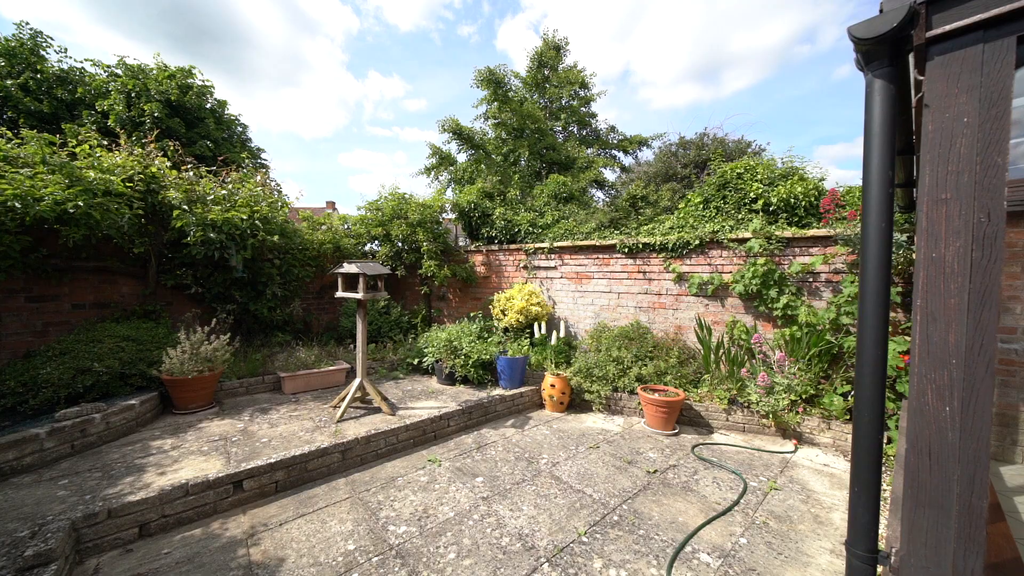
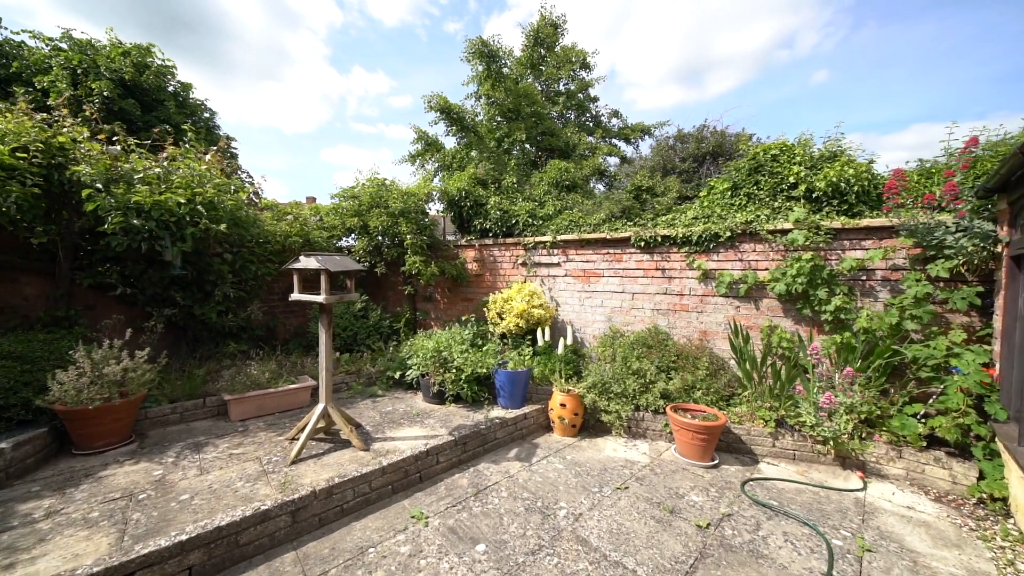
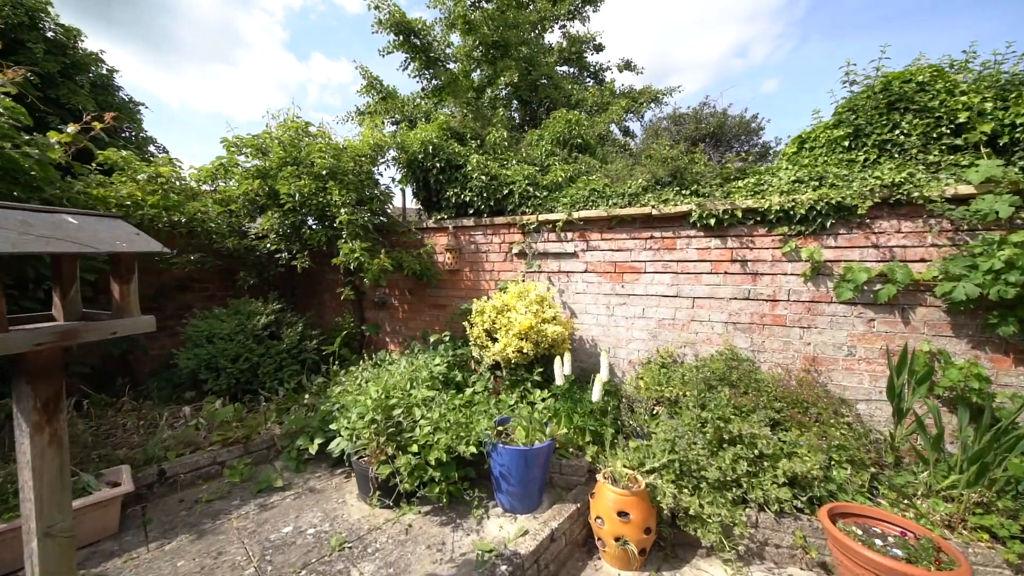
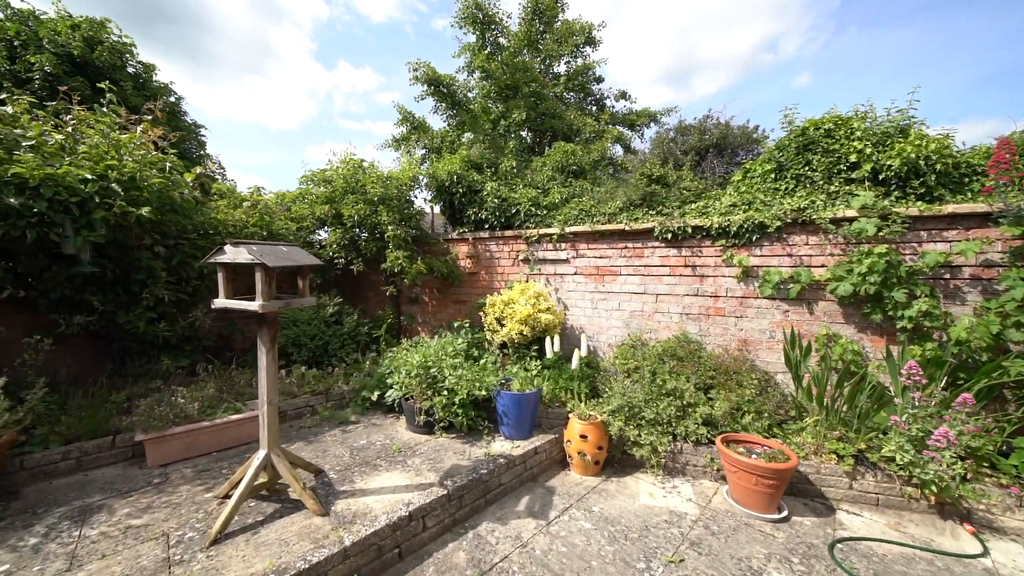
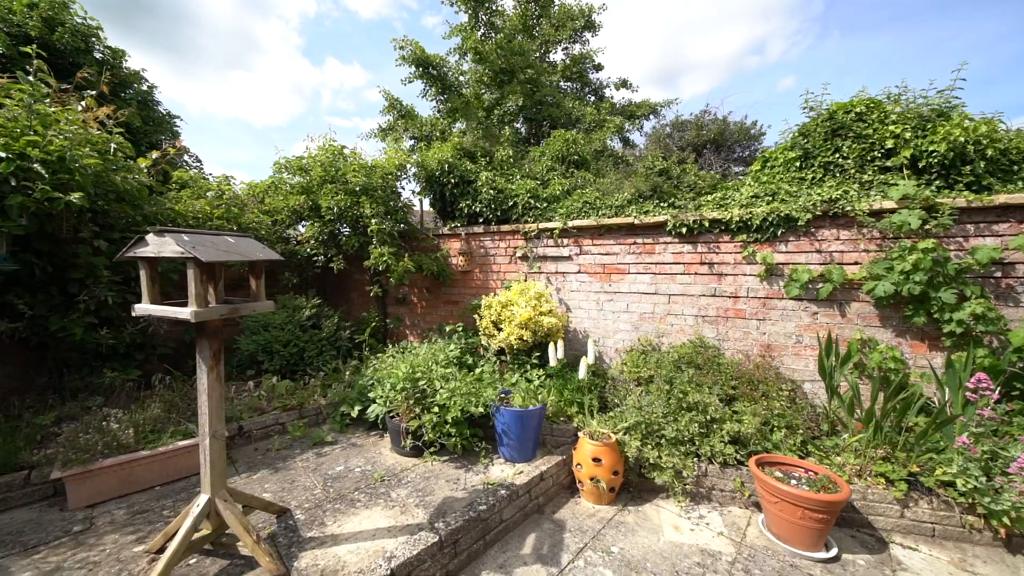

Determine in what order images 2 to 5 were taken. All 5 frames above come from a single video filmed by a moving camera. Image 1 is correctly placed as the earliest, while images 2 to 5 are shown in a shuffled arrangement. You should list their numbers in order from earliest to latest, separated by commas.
2, 4, 5, 3
